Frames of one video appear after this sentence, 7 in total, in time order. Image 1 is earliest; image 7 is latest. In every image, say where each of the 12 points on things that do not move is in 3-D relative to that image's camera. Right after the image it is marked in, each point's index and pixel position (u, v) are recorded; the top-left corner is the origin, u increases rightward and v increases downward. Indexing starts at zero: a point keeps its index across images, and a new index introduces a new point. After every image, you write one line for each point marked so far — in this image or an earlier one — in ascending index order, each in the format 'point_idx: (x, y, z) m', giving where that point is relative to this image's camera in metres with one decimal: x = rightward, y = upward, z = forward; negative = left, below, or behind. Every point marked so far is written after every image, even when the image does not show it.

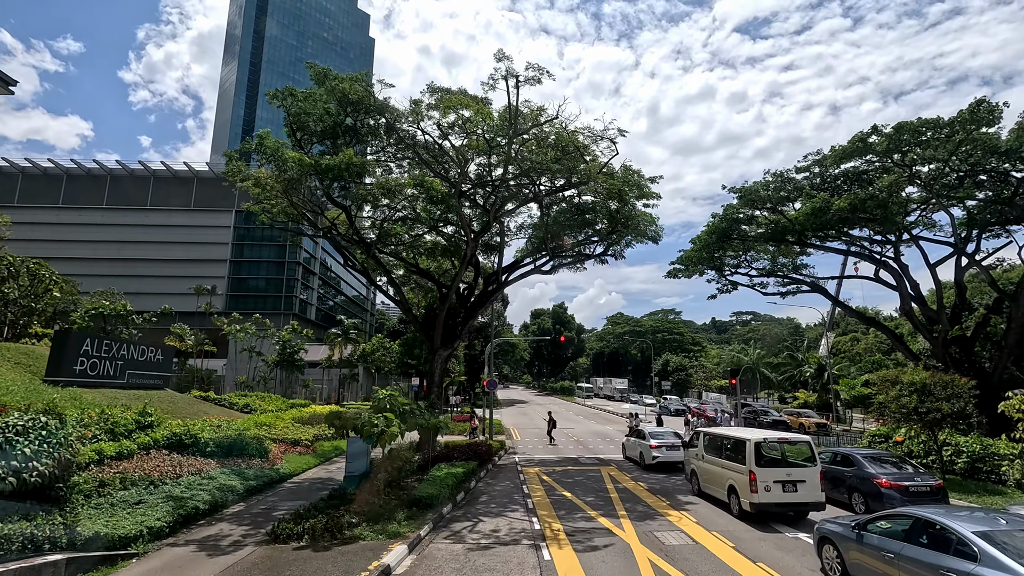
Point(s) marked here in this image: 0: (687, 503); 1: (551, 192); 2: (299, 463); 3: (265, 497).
0: (+4.3, -5.3, +13.2) m
1: (+1.3, +3.3, +18.5) m
2: (-7.0, -5.7, +17.4) m
3: (-6.4, -5.4, +13.7) m
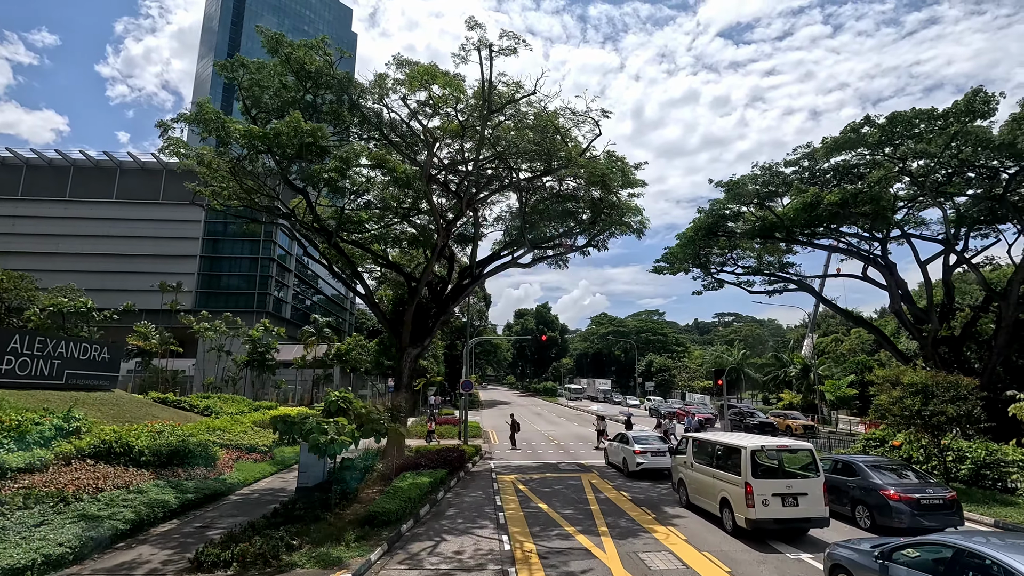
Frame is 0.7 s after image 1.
0: (+3.7, -5.1, +12.0) m
1: (+0.5, +3.5, +17.2) m
2: (-7.8, -5.5, +15.8) m
3: (-7.1, -5.1, +12.2) m
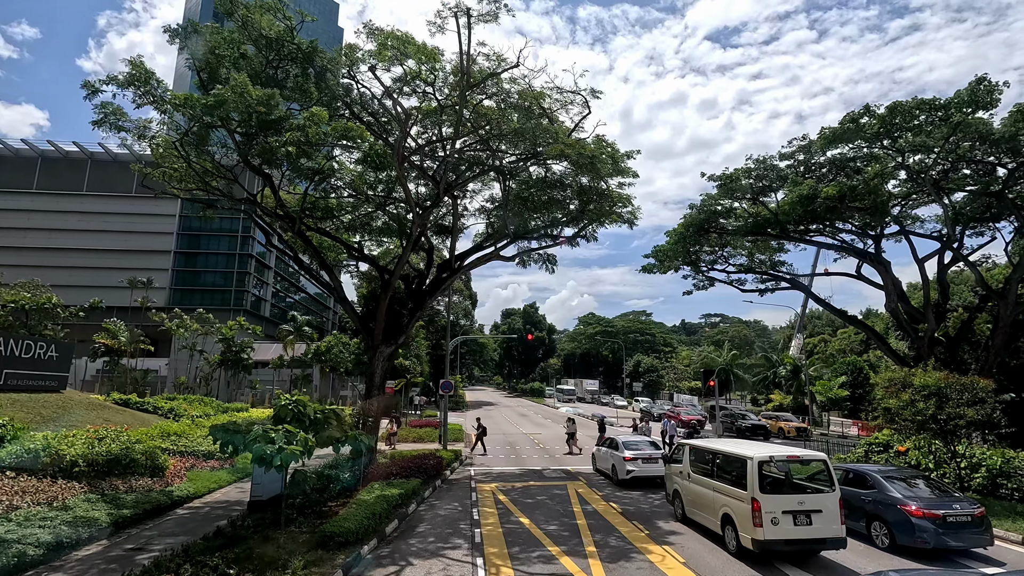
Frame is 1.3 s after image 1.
0: (+3.2, -5.0, +10.8) m
1: (0.0, +3.7, +15.9) m
2: (-8.3, -5.2, +14.4) m
3: (-7.5, -4.9, +10.7) m
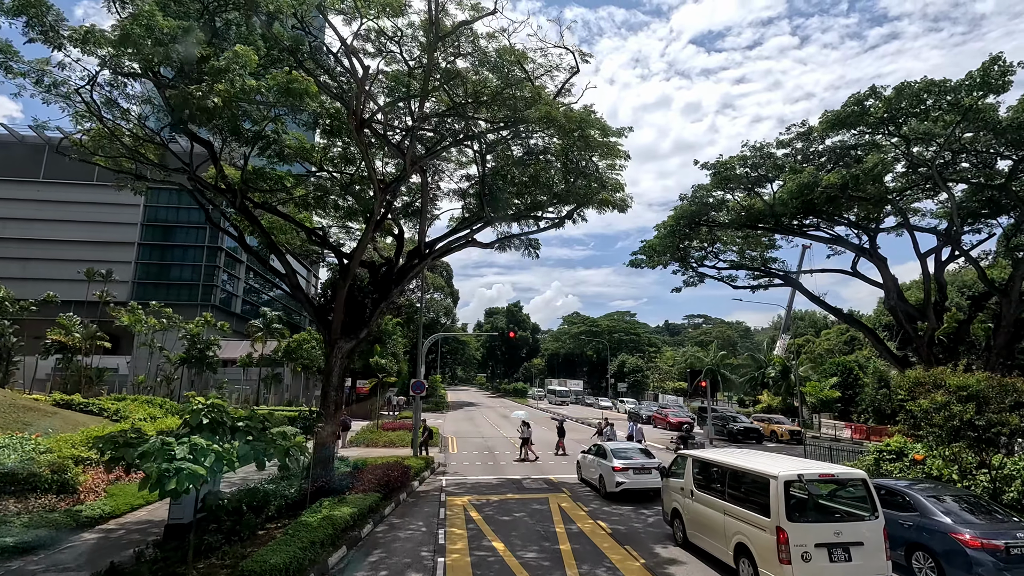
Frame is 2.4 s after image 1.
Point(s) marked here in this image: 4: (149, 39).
0: (+2.7, -4.7, +9.1) m
1: (-0.6, +4.0, +14.1) m
2: (-8.9, -4.9, +12.4) m
3: (-8.0, -4.5, +8.7) m
4: (-6.6, +4.5, +9.8) m
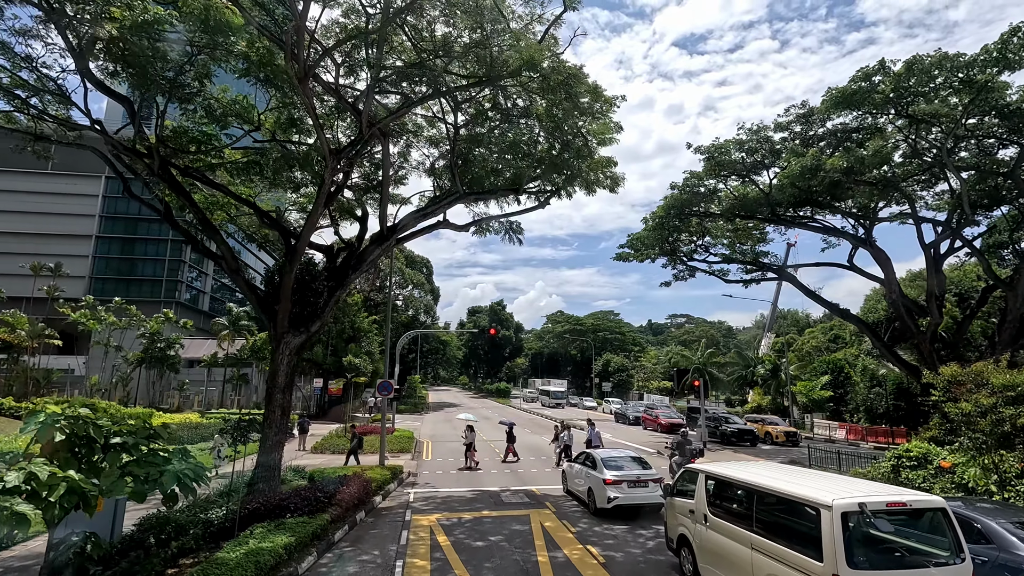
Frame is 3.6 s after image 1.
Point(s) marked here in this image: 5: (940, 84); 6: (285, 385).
0: (+2.3, -4.3, +7.2) m
1: (-1.1, +4.4, +12.2) m
2: (-9.4, -4.5, +10.2) m
3: (-8.4, -4.2, +6.6) m
4: (-7.0, +4.9, +7.7) m
5: (+15.7, +7.5, +19.6) m
6: (-5.2, -2.2, +12.2) m
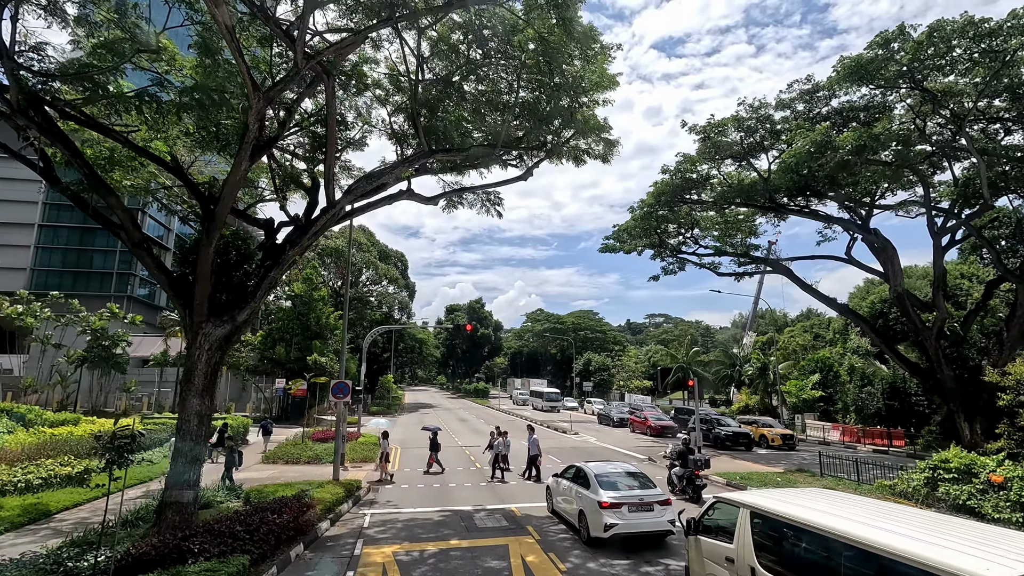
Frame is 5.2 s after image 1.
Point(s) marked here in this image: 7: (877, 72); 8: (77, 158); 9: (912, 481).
0: (+2.0, -4.0, +5.1) m
1: (-1.5, +4.8, +9.9) m
2: (-9.8, -4.1, +7.6) m
3: (-8.6, -3.8, +4.0) m
4: (-7.2, +5.3, +5.2) m
5: (+15.0, +7.8, +17.9) m
6: (-5.6, -1.8, +9.7) m
7: (+12.6, +7.5, +18.7) m
8: (-7.4, +2.2, +9.1) m
9: (+9.4, -4.5, +12.5) m
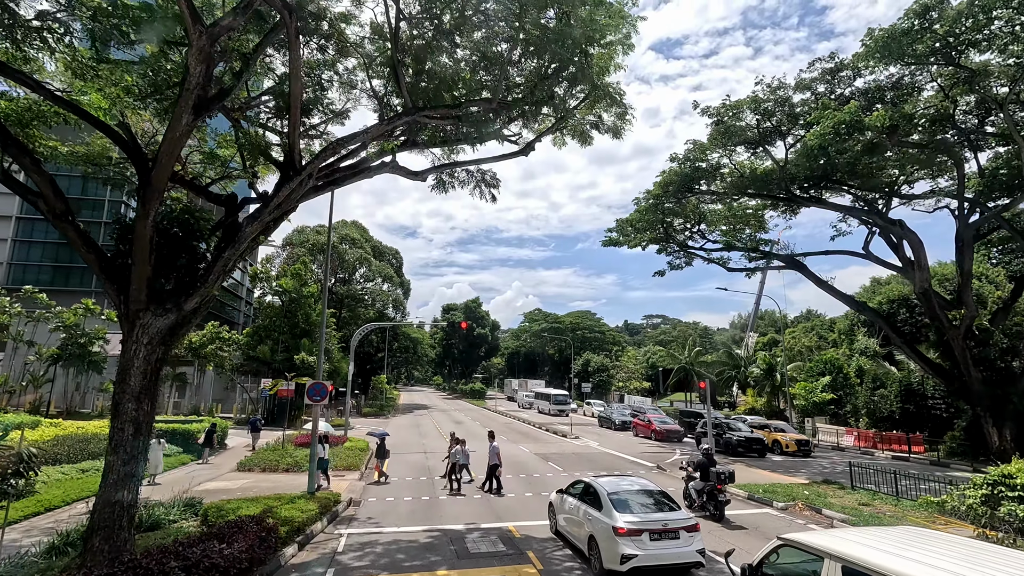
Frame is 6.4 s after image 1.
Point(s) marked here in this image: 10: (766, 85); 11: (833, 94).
0: (+2.0, -3.7, +3.5) m
1: (-1.5, +5.0, +8.3) m
2: (-9.8, -3.8, +5.9) m
3: (-8.6, -3.5, +2.4) m
4: (-7.2, +5.6, +3.6) m
5: (+15.0, +8.0, +16.4) m
6: (-5.6, -1.5, +8.1) m
7: (+12.6, +7.7, +17.2) m
8: (-7.4, +2.5, +7.5) m
9: (+9.3, -4.3, +10.9) m
10: (+9.3, +7.4, +19.8) m
11: (+11.8, +7.2, +19.7) m
